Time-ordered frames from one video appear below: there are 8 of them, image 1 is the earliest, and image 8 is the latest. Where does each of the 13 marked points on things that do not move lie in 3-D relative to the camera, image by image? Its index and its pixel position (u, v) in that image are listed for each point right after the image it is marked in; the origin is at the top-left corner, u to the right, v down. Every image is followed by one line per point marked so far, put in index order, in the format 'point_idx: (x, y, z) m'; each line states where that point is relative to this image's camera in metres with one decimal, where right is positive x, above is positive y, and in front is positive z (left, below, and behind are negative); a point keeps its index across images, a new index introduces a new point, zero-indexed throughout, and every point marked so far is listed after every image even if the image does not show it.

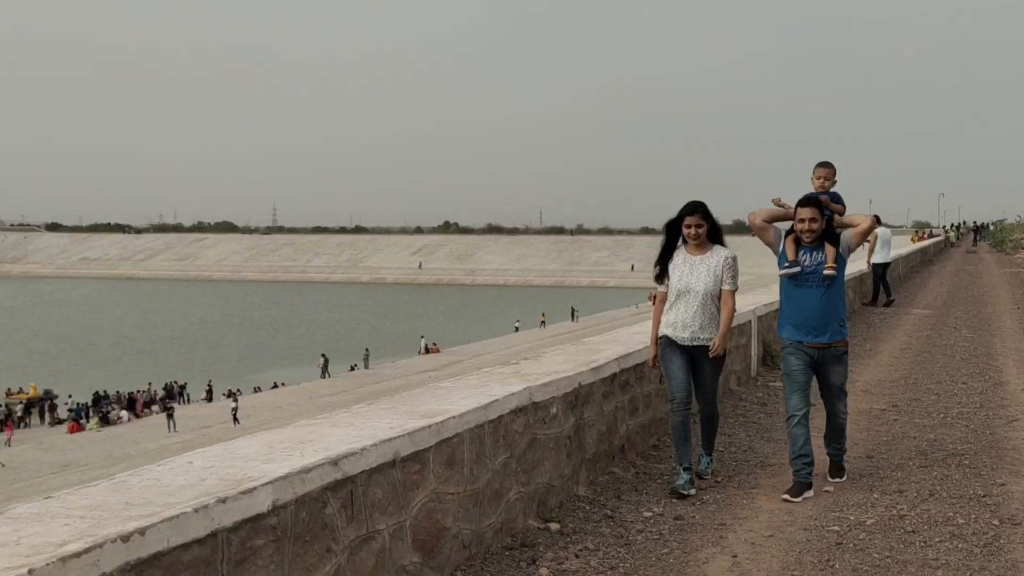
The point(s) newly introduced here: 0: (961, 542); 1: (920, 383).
0: (+2.0, -1.1, +4.3) m
1: (+3.6, -0.8, +8.2) m
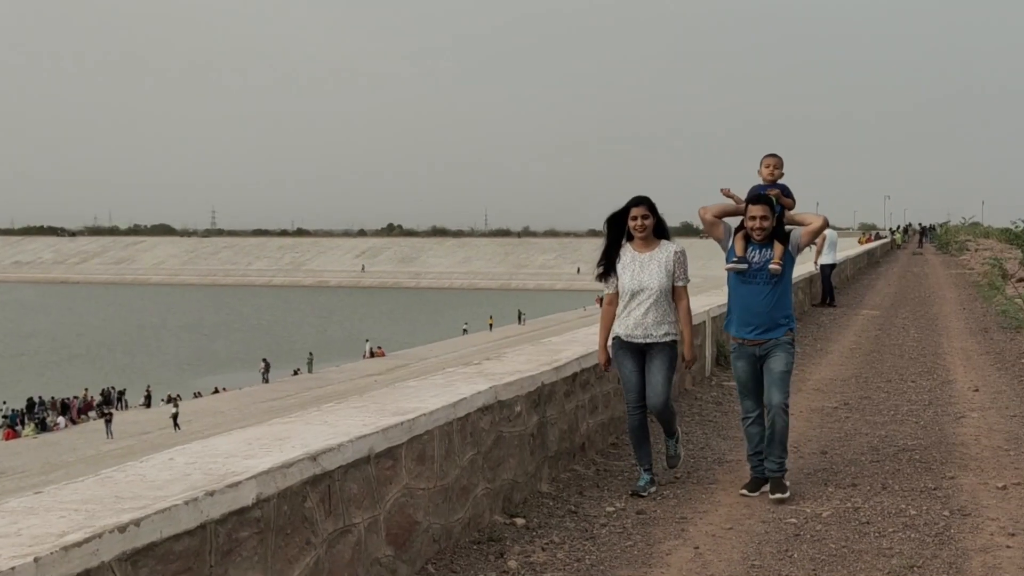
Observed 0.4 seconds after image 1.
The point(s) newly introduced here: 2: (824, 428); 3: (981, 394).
0: (+1.9, -1.1, +4.5) m
1: (+3.3, -0.8, +8.5) m
2: (+2.2, -1.0, +6.6) m
3: (+4.0, -0.9, +7.9) m
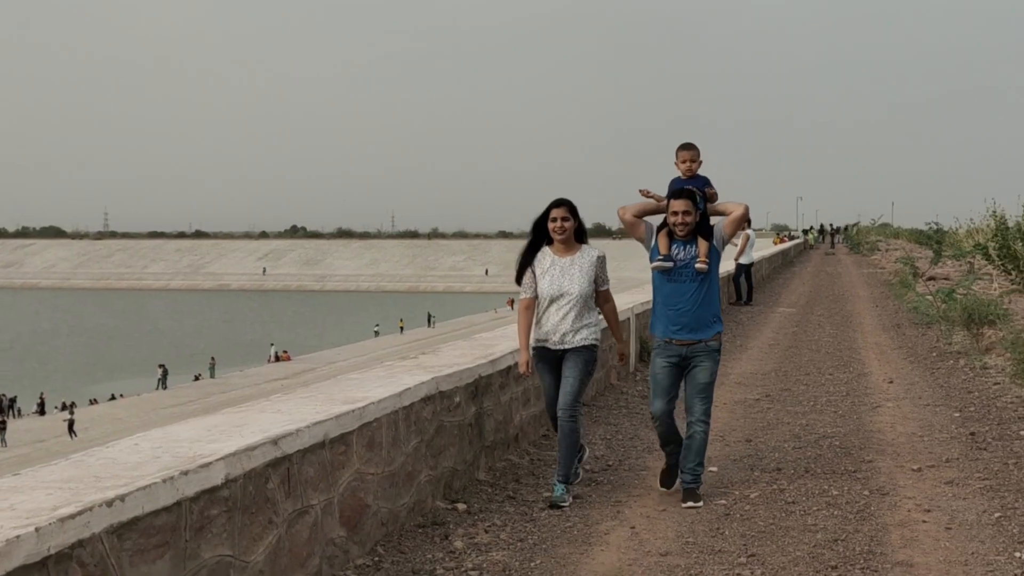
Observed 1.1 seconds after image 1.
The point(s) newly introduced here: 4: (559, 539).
0: (+1.6, -1.1, +4.8) m
1: (+2.6, -0.8, +8.9) m
2: (+1.7, -0.9, +7.0) m
3: (+3.4, -0.8, +8.4) m
4: (+0.2, -1.2, +4.4) m
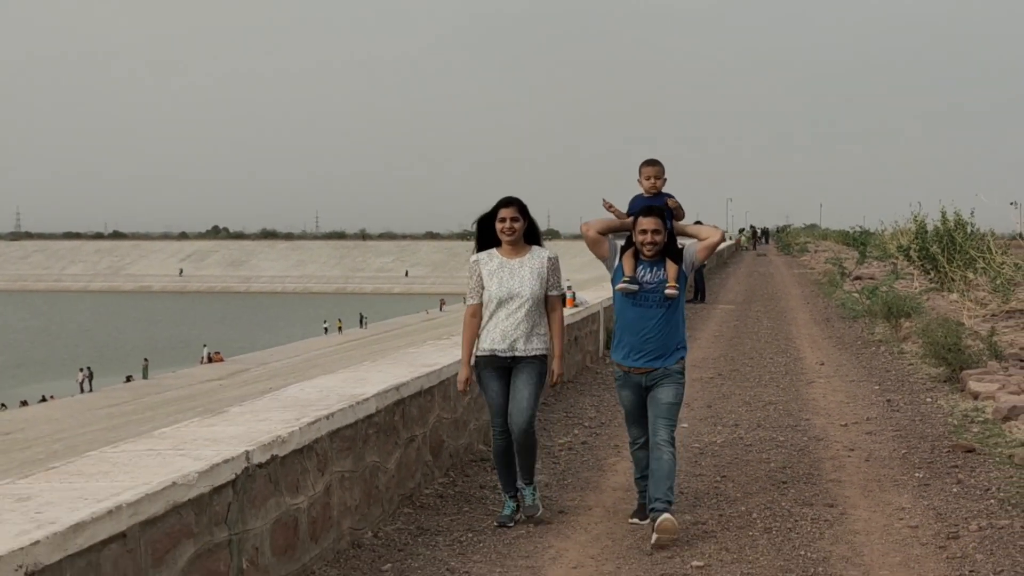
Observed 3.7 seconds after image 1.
0: (+1.7, -1.0, +6.3) m
1: (+2.4, -0.8, +10.5) m
2: (+1.7, -0.9, +8.5) m
3: (+3.2, -0.8, +10.1) m
4: (+0.4, -1.1, +5.8) m
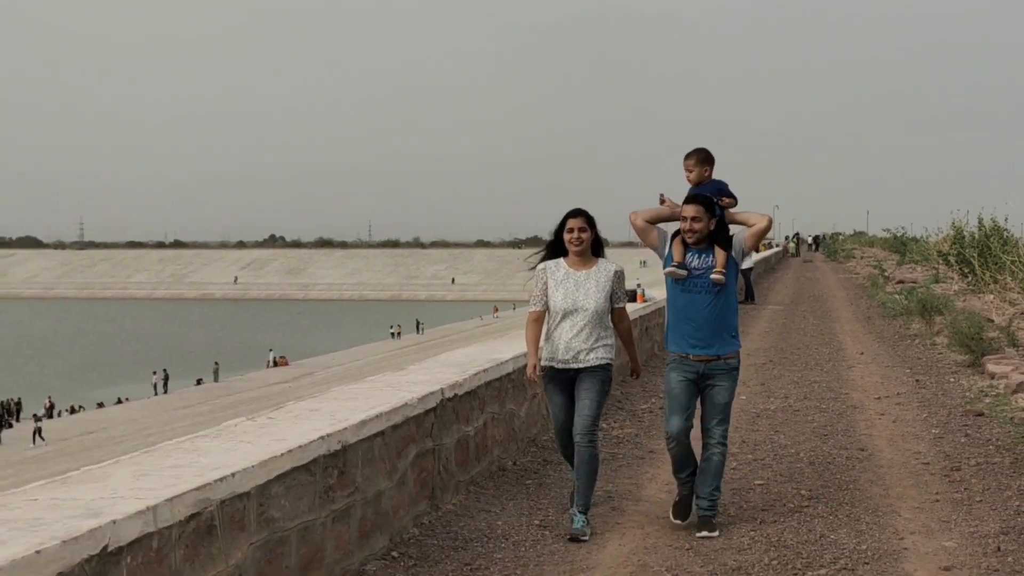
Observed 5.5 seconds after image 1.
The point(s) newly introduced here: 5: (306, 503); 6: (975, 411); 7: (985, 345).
0: (+2.5, -1.0, +7.6) m
1: (+3.3, -0.7, +11.8) m
2: (+2.5, -0.9, +9.8) m
3: (+4.1, -0.8, +11.4) m
4: (+1.1, -1.1, +7.3) m
5: (-0.8, -0.8, +3.8) m
6: (+3.6, -0.9, +7.4) m
7: (+5.0, -0.6, +10.0) m
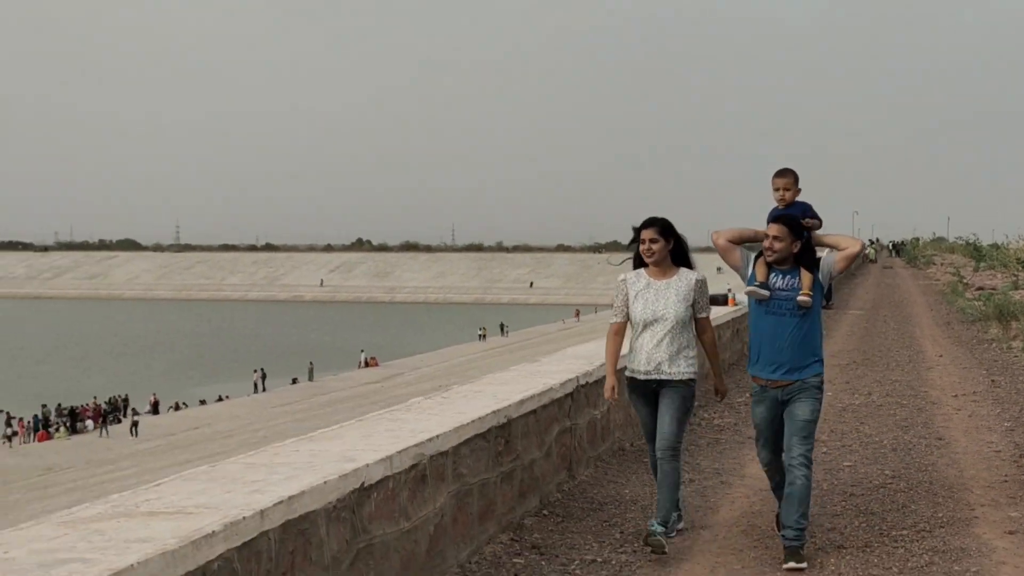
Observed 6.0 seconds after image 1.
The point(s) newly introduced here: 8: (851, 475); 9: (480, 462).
0: (+3.4, -1.1, +8.4) m
1: (+4.7, -0.8, +12.5) m
2: (+3.7, -0.9, +10.6) m
3: (+5.4, -0.9, +12.0) m
4: (+2.0, -1.1, +8.1) m
5: (-0.1, -0.9, +4.9) m
6: (+4.5, -1.0, +8.1) m
7: (+6.1, -0.7, +10.6) m
8: (+2.2, -1.2, +6.3) m
9: (-0.2, -0.9, +4.8) m
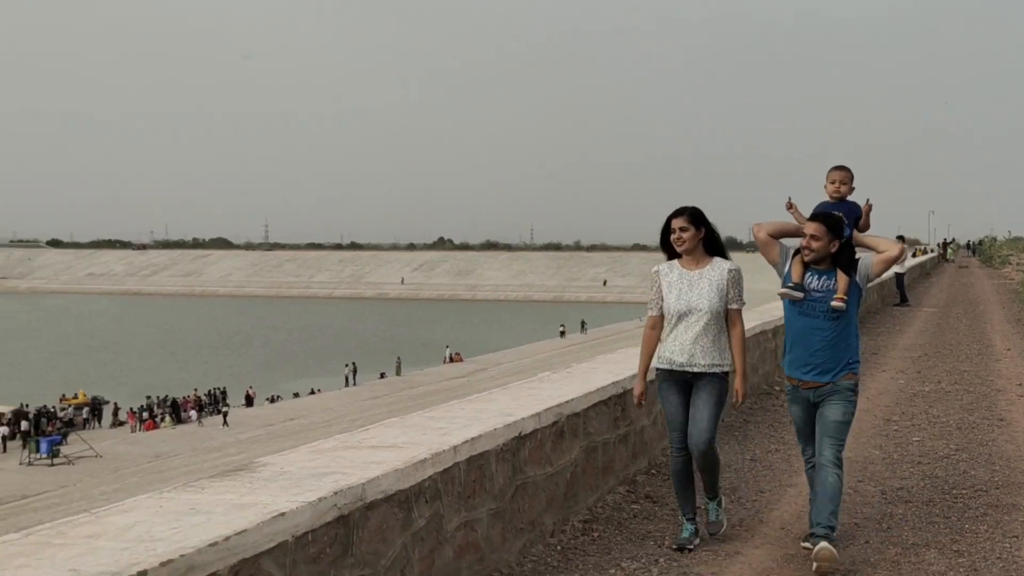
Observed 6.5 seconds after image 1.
0: (+4.4, -1.0, +9.3) m
1: (+6.0, -0.8, +13.3) m
2: (+4.8, -0.9, +11.5) m
3: (+6.7, -0.8, +12.7) m
4: (+3.0, -1.1, +9.2) m
5: (+0.6, -0.9, +6.1) m
6: (+5.5, -1.0, +8.9) m
7: (+7.3, -0.7, +11.3) m
8: (+3.0, -1.2, +7.3) m
9: (+0.5, -0.8, +6.0) m
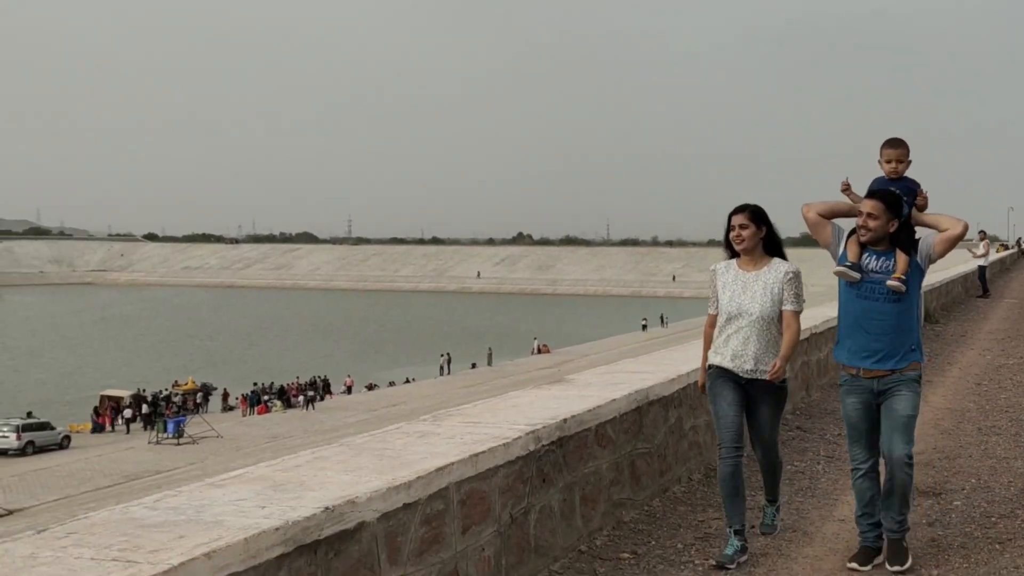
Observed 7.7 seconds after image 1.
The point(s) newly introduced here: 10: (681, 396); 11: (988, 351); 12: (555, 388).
0: (+6.4, -0.9, +11.3) m
1: (+8.2, -0.6, +15.2) m
2: (+6.9, -0.7, +13.4) m
3: (+8.8, -0.7, +14.6) m
4: (+4.9, -0.9, +11.3) m
5: (+2.3, -0.7, +8.4) m
6: (+7.4, -0.9, +10.9) m
7: (+9.3, -0.5, +13.1) m
8: (+4.8, -1.0, +9.5) m
9: (+2.2, -0.7, +8.3) m
10: (+1.2, -0.8, +7.1) m
11: (+6.5, -0.8, +13.0) m
12: (+0.3, -0.7, +6.7) m
